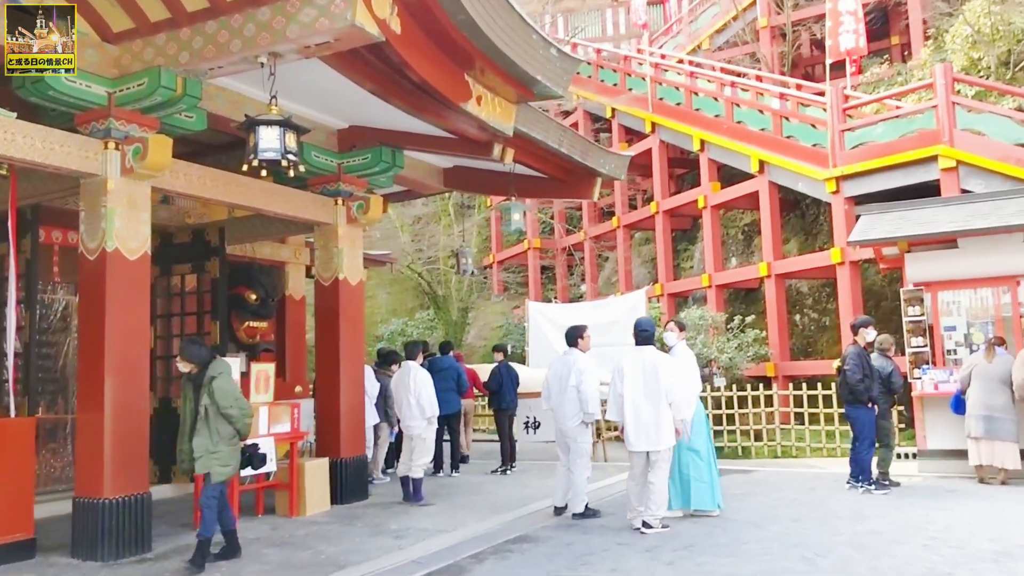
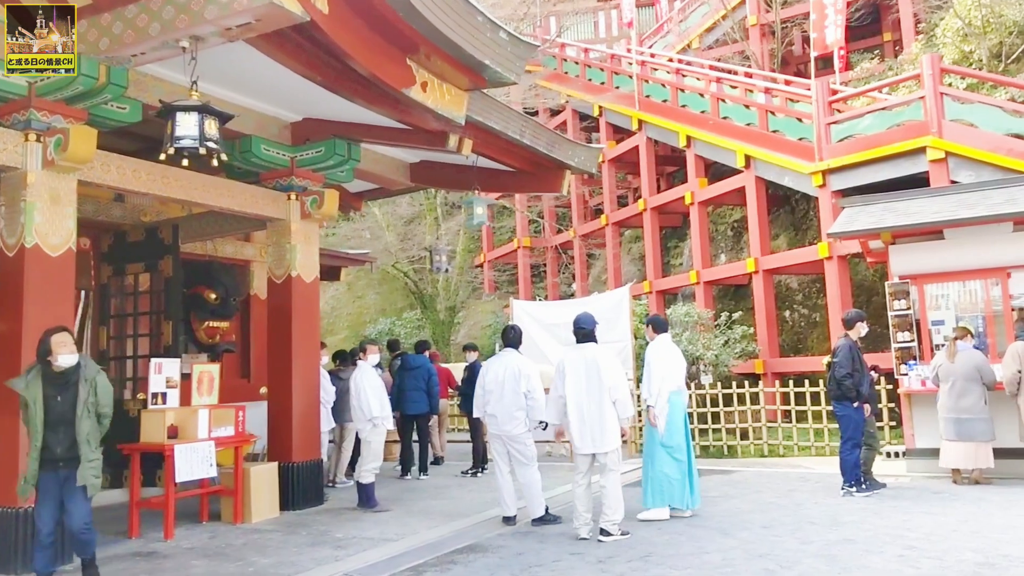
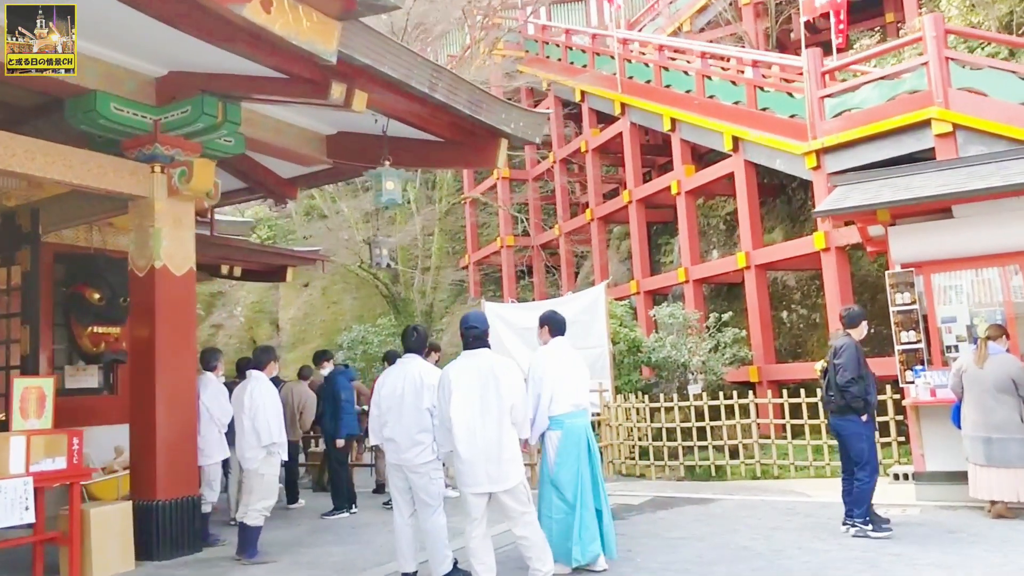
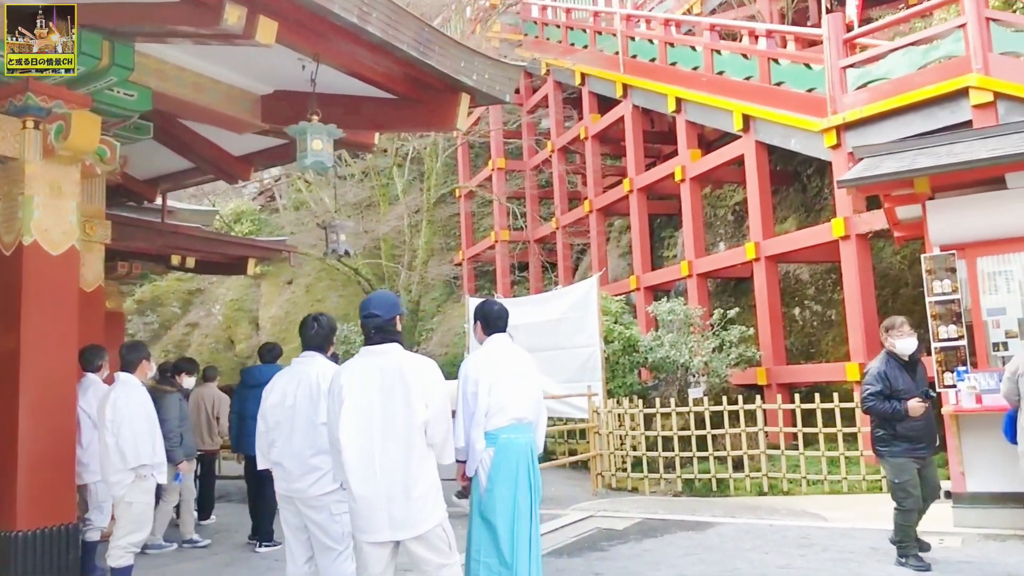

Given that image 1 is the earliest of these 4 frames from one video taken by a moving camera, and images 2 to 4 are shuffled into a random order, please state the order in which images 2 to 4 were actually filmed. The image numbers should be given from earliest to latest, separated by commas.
2, 3, 4
